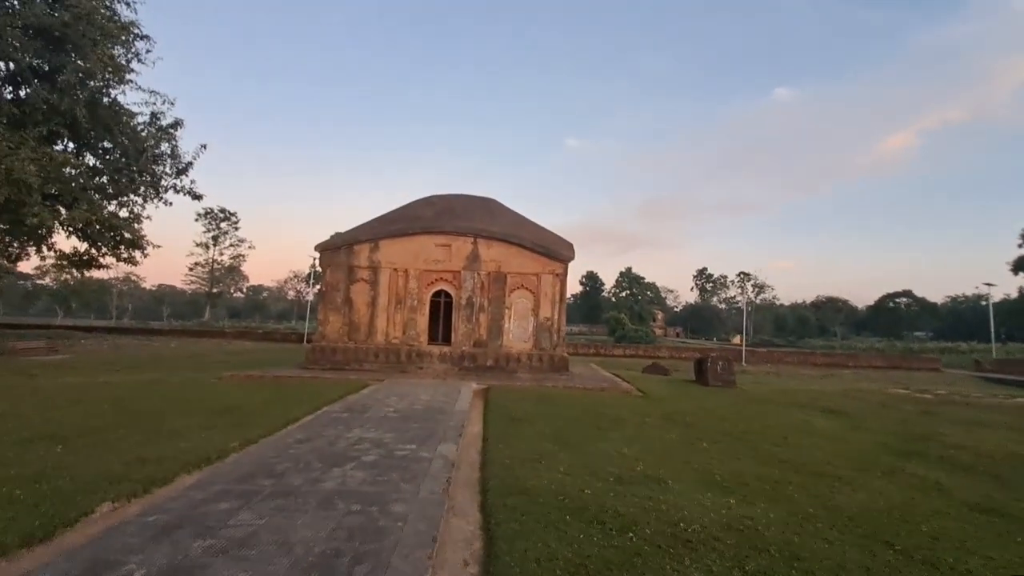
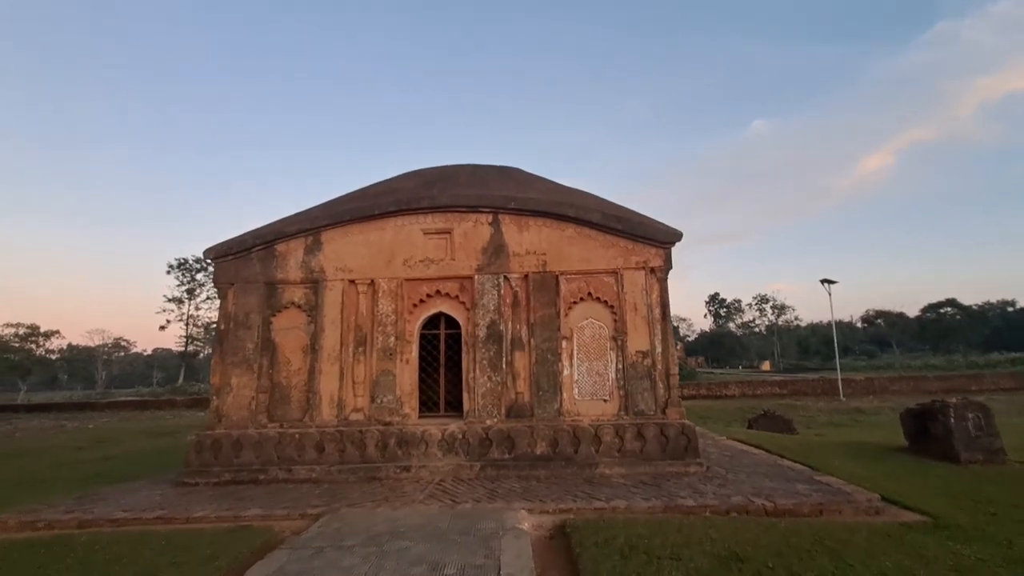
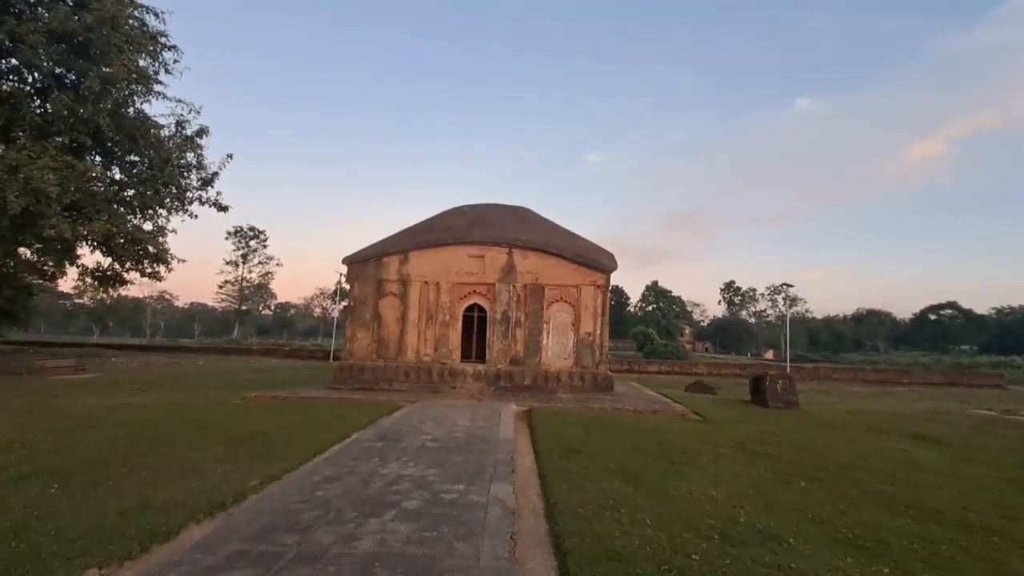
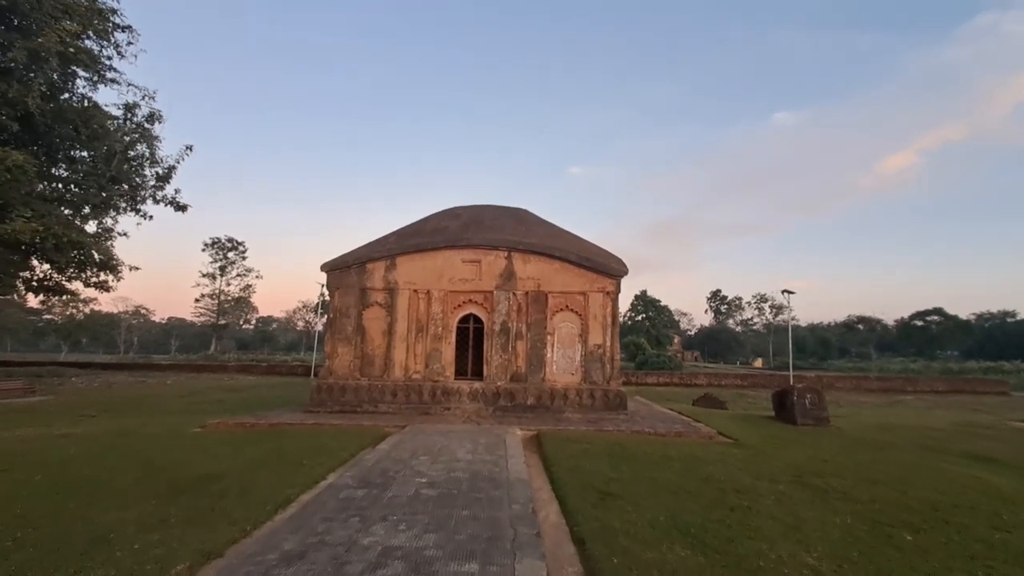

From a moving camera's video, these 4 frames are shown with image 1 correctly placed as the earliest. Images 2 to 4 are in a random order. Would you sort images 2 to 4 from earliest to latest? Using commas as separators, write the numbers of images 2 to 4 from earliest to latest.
3, 4, 2
